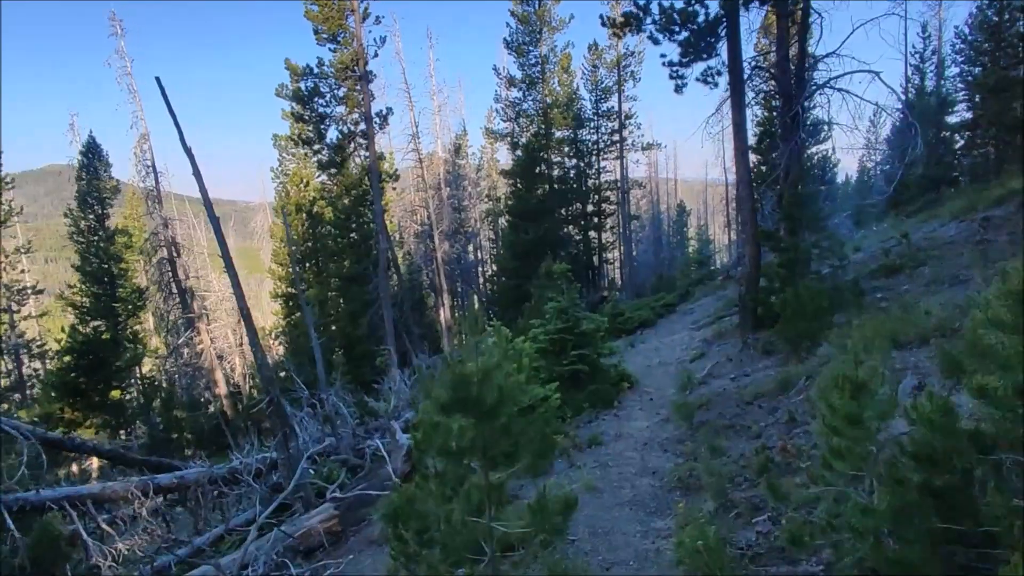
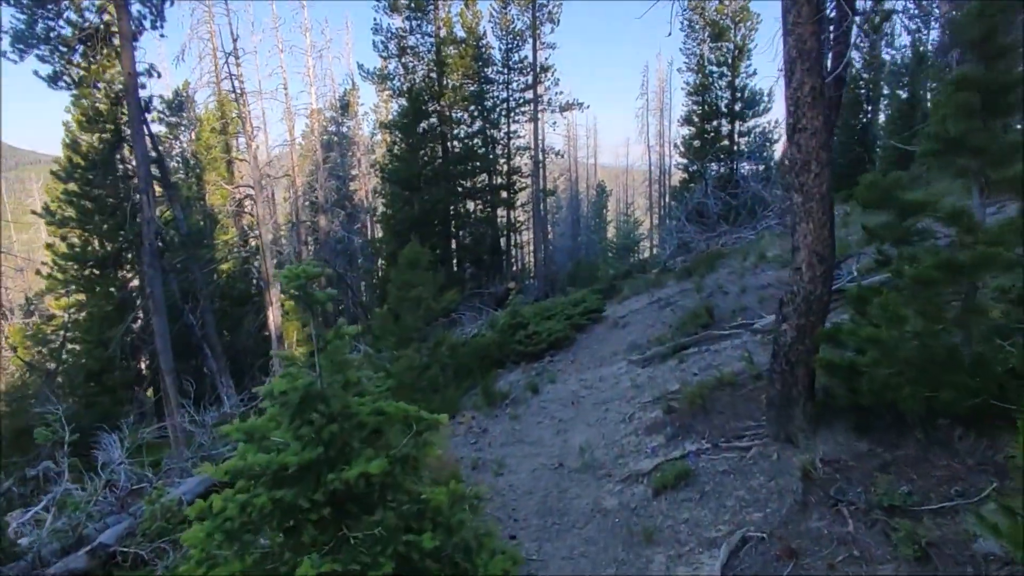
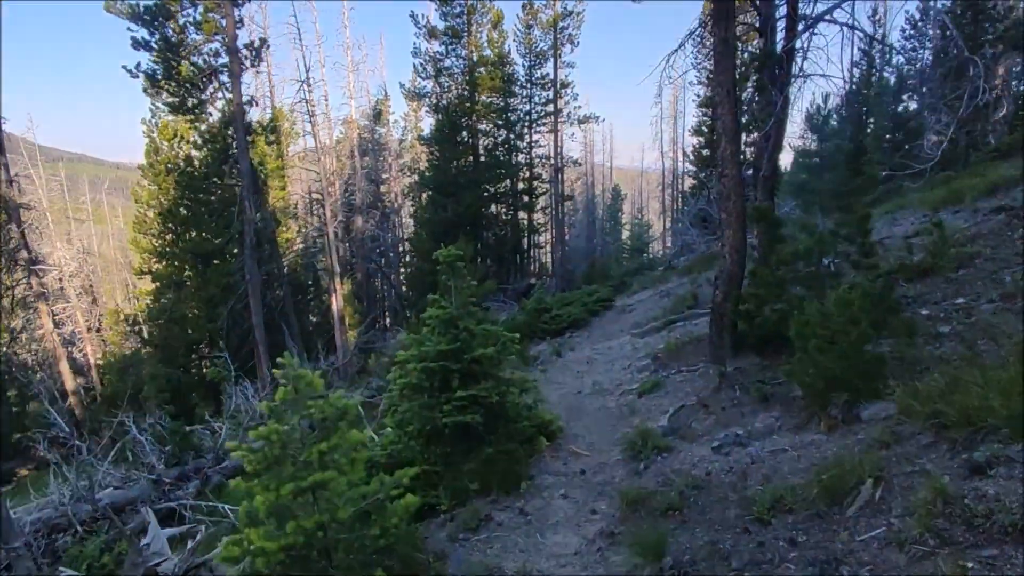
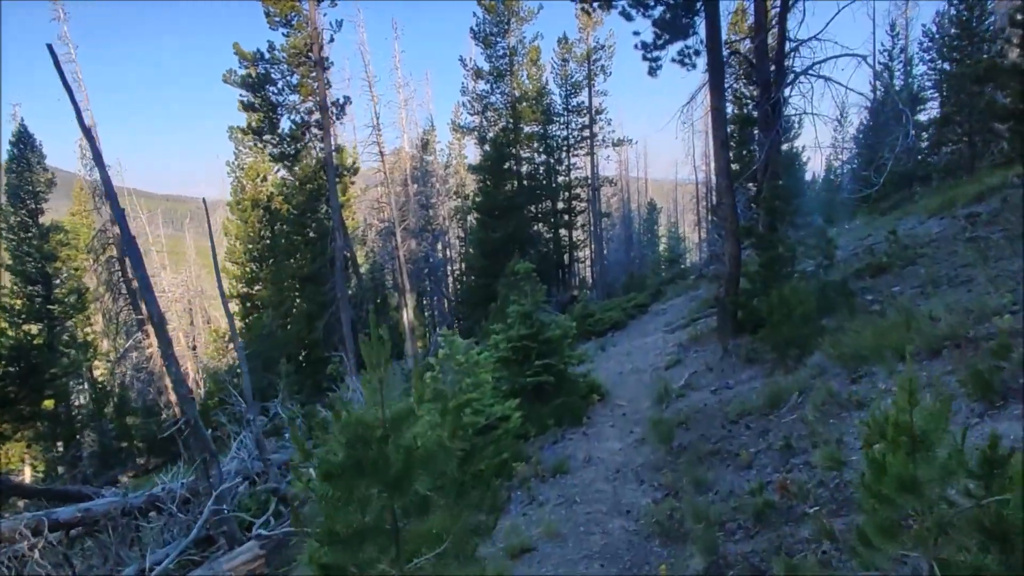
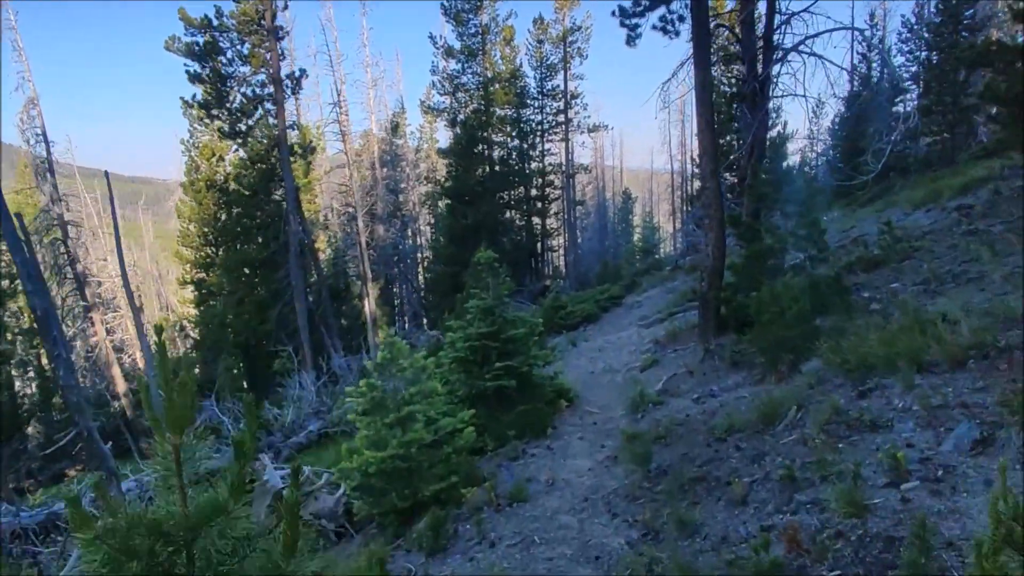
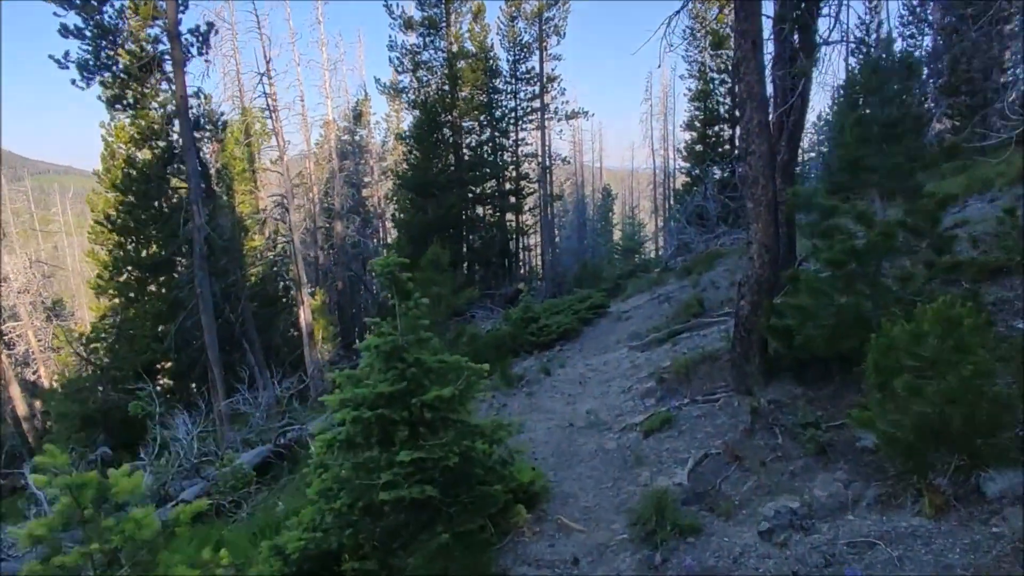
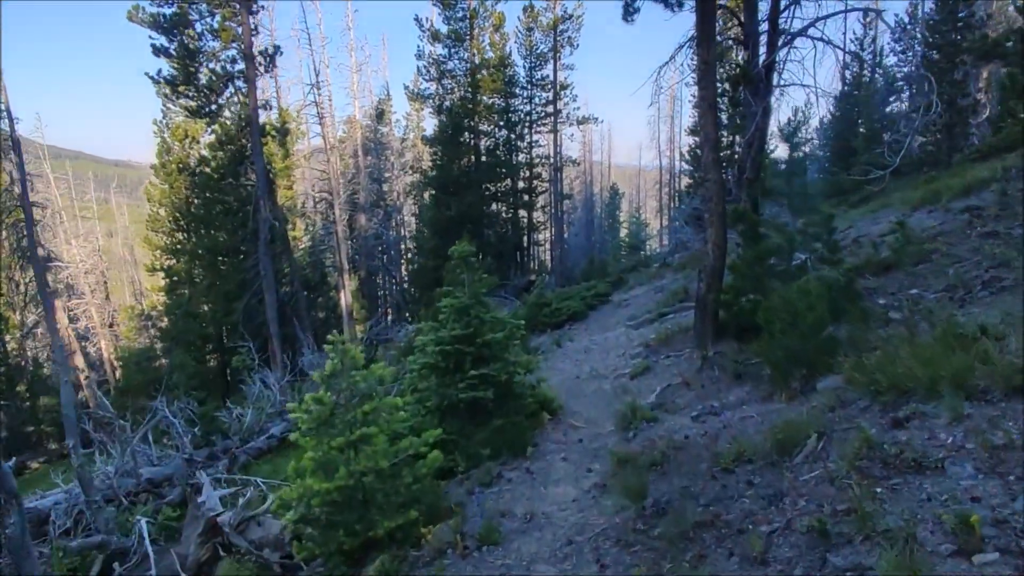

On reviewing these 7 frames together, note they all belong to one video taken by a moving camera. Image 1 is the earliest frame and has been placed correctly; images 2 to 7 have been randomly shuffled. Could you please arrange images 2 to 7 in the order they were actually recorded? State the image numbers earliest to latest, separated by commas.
4, 5, 7, 3, 6, 2
